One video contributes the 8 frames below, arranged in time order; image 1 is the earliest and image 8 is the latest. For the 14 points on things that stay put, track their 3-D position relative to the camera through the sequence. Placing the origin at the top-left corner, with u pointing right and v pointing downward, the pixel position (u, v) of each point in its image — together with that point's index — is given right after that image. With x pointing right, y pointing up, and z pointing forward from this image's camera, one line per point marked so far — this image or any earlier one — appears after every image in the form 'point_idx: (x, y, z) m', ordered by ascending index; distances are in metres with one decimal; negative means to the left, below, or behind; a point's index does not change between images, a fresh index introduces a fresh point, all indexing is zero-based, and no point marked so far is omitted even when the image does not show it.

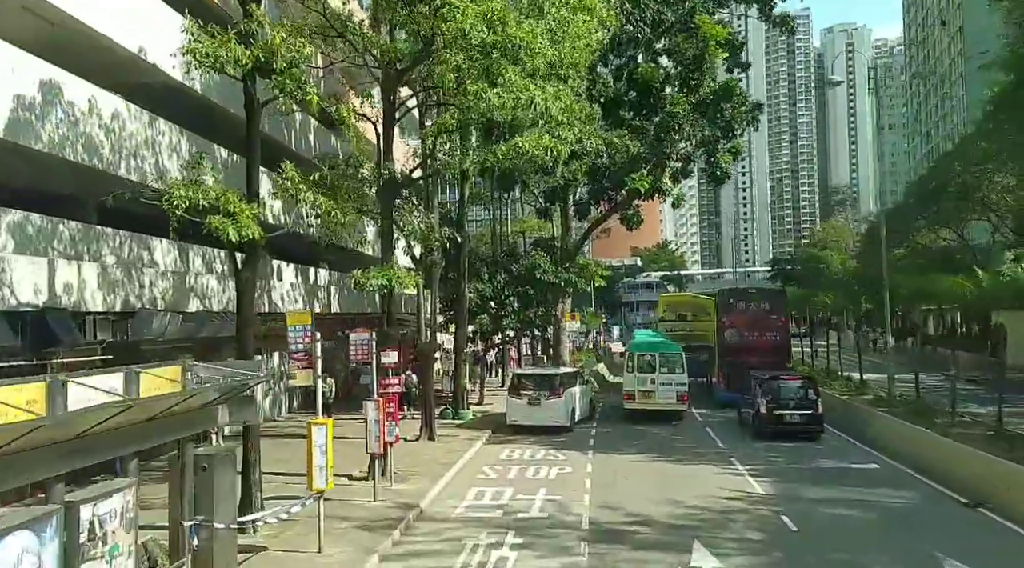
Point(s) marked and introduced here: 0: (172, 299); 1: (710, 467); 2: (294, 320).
0: (-6.7, -0.3, +18.1) m
1: (+4.0, -3.7, +18.7) m
2: (-2.9, -0.5, +12.2) m
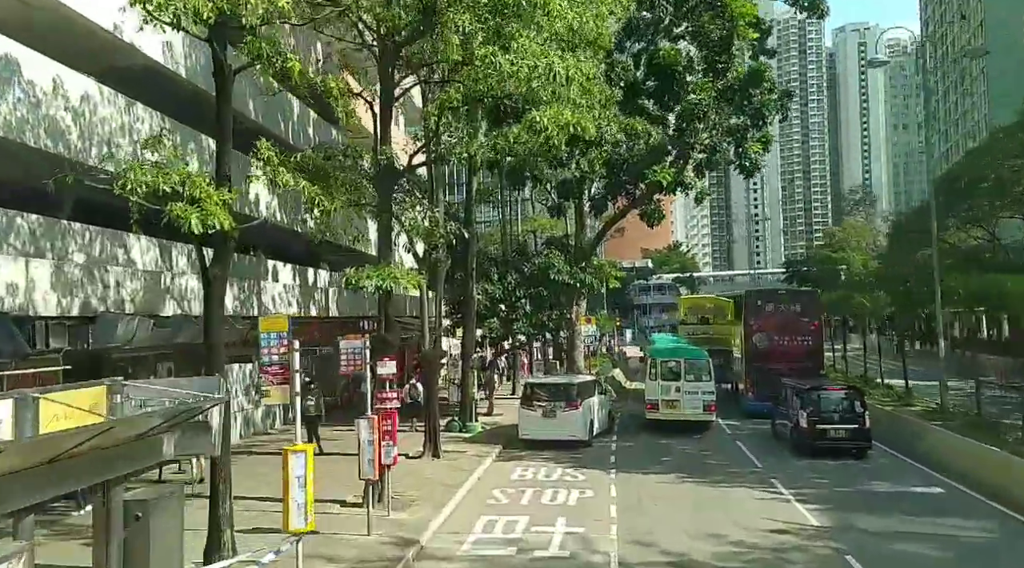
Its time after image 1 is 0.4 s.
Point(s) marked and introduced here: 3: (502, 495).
0: (-6.5, -0.3, +16.1) m
1: (+4.3, -3.7, +16.6) m
2: (-2.7, -0.5, +10.1) m
3: (-0.2, -3.7, +16.3) m
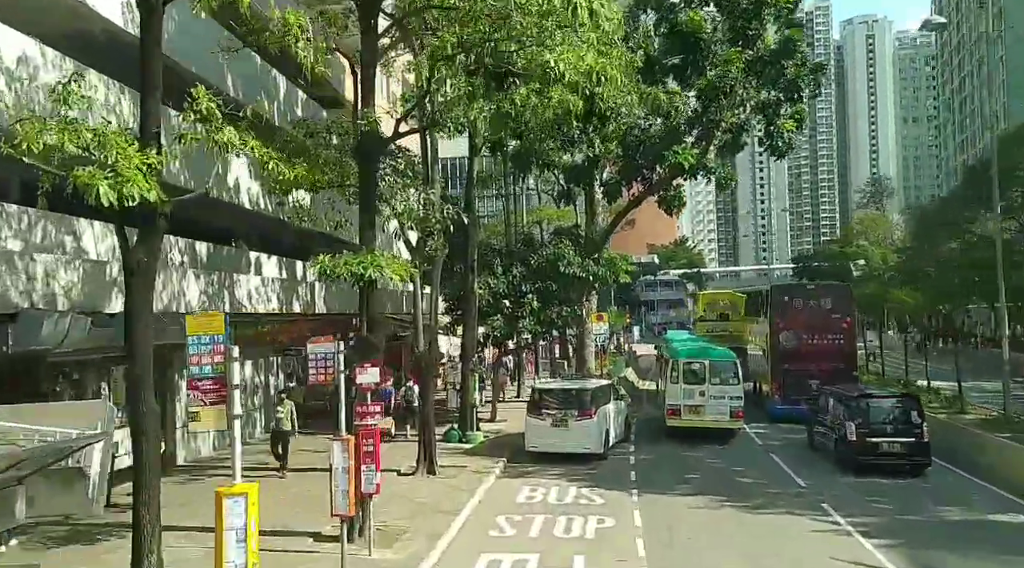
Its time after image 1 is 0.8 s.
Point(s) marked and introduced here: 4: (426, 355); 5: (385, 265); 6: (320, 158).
0: (-6.4, -0.2, +13.6) m
1: (+4.4, -3.6, +14.1) m
2: (-2.6, -0.4, +7.7) m
3: (-0.1, -3.6, +13.8) m
4: (-1.6, -1.3, +17.4) m
5: (-1.7, +0.3, +12.2) m
6: (-3.6, +2.4, +17.4) m
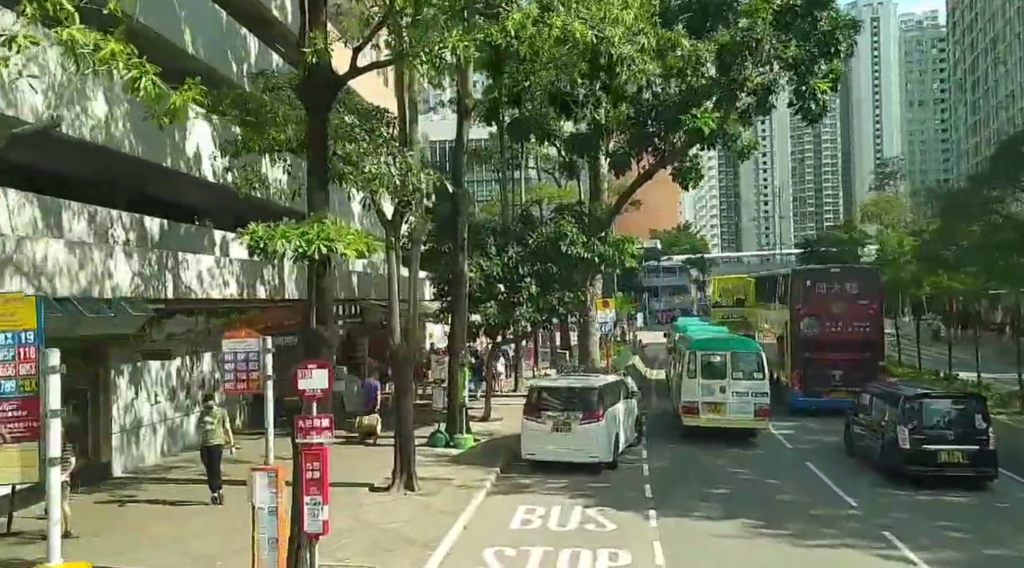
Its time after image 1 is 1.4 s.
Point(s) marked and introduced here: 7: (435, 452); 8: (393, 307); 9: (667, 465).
0: (-6.5, +0.1, +10.9) m
1: (+4.3, -3.3, +11.4) m
2: (-2.7, -0.2, +4.9) m
3: (-0.2, -3.3, +11.1) m
4: (-1.7, -1.0, +14.6) m
5: (-1.8, +0.5, +9.5) m
6: (-3.8, +2.7, +14.6) m
7: (-1.5, -3.3, +17.9) m
8: (-1.9, -0.4, +14.6) m
9: (+3.0, -3.5, +17.9) m
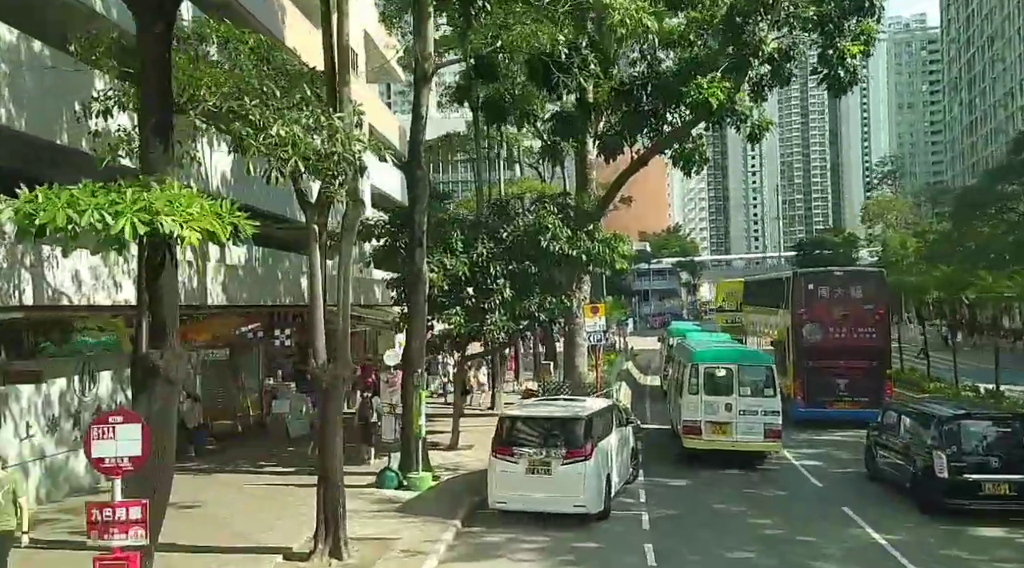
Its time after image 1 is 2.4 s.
0: (-6.9, +0.1, +7.3) m
1: (+3.8, -3.3, +8.0) m
2: (-3.1, -0.2, +1.4) m
3: (-0.6, -3.4, +7.6) m
4: (-2.1, -1.1, +11.1) m
5: (-2.2, +0.5, +6.0) m
6: (-4.2, +2.7, +11.1) m
7: (-2.0, -3.3, +14.4) m
8: (-2.4, -0.4, +11.1) m
9: (+2.5, -3.6, +14.4) m
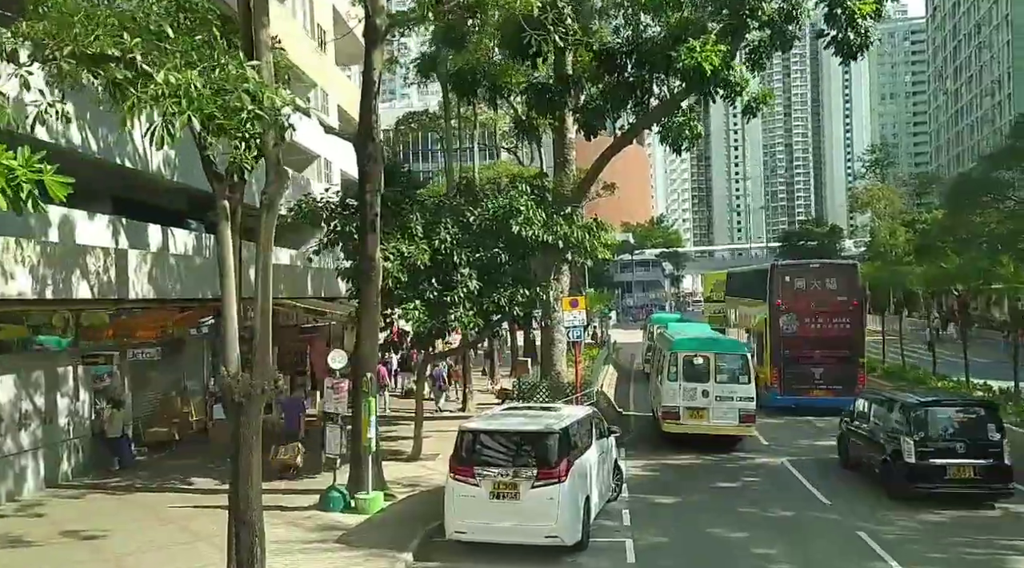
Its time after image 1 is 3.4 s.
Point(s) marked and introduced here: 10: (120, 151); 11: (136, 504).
0: (-7.3, +0.1, +5.1) m
1: (+3.5, -3.3, +6.0) m
2: (-3.4, -0.2, -0.7) m
3: (-1.0, -3.3, +5.6) m
4: (-2.6, -0.9, +9.1) m
5: (-2.5, +0.6, +3.9) m
6: (-4.7, +2.8, +8.9) m
7: (-2.5, -3.2, +12.4) m
8: (-2.8, -0.3, +9.0) m
9: (+2.0, -3.4, +12.5) m
10: (-7.0, +2.4, +16.3) m
11: (-5.5, -3.2, +13.4) m
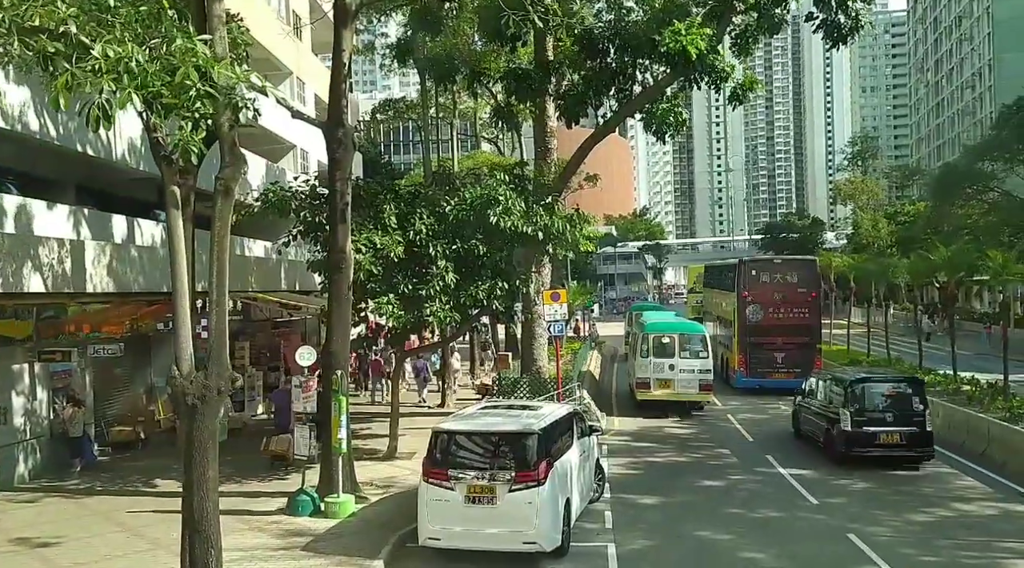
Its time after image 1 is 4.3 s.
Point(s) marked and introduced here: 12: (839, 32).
0: (-7.5, +0.2, +4.4) m
1: (+3.3, -3.2, +5.5) m
2: (-3.4, -0.2, -1.4) m
3: (-1.2, -3.2, +5.0) m
4: (-2.8, -0.9, +8.4) m
5: (-2.7, +0.6, +3.2) m
6: (-4.9, +2.8, +8.2) m
7: (-2.8, -3.1, +11.7) m
8: (-3.0, -0.3, +8.3) m
9: (+1.7, -3.3, +11.9) m
10: (-7.3, +2.5, +15.6) m
11: (-5.8, -3.1, +12.7) m
12: (+6.8, +5.2, +19.0) m
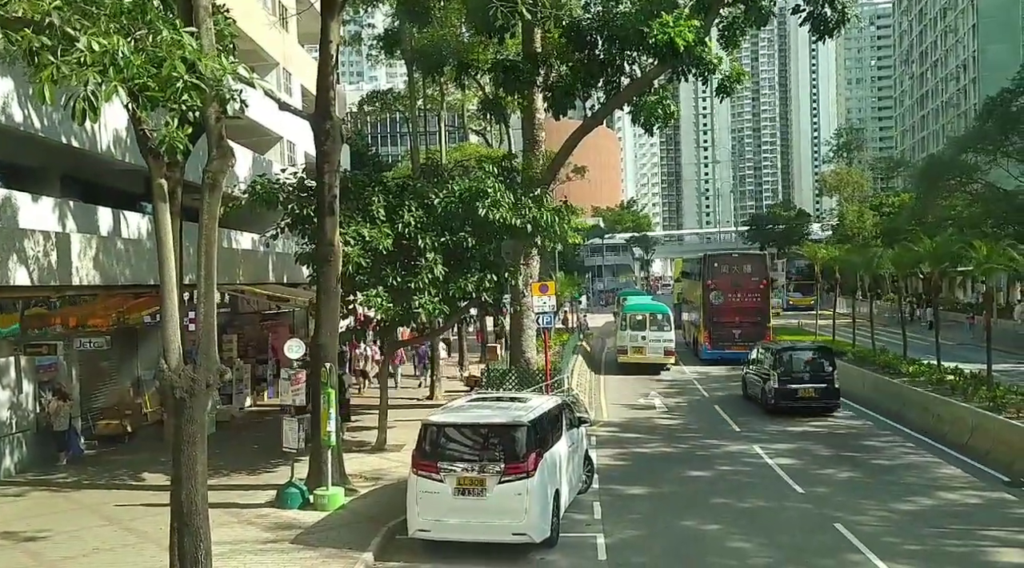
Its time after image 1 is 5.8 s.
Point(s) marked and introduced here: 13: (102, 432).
0: (-7.5, +0.2, +4.3) m
1: (+3.2, -3.2, +5.6) m
2: (-3.4, -0.2, -1.4) m
3: (-1.2, -3.2, +5.0) m
4: (-2.9, -0.8, +8.4) m
5: (-2.7, +0.6, +3.2) m
6: (-5.0, +2.9, +8.1) m
7: (-2.9, -3.0, +11.7) m
8: (-3.1, -0.2, +8.3) m
9: (+1.6, -3.2, +12.0) m
10: (-7.5, +2.6, +15.4) m
11: (-6.0, -3.0, +12.7) m
12: (+6.5, +5.4, +19.0) m
13: (-7.6, -2.8, +17.0) m
